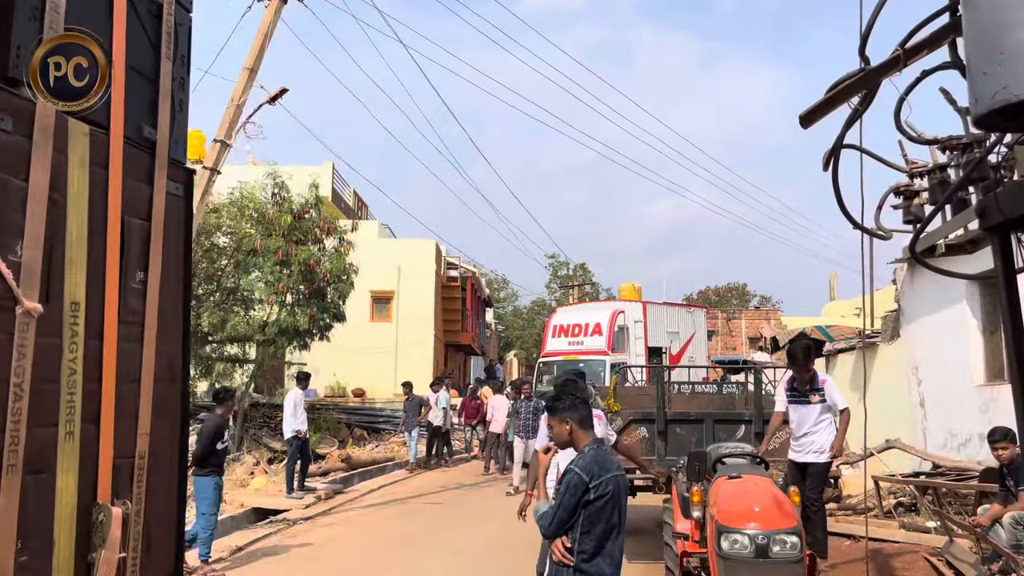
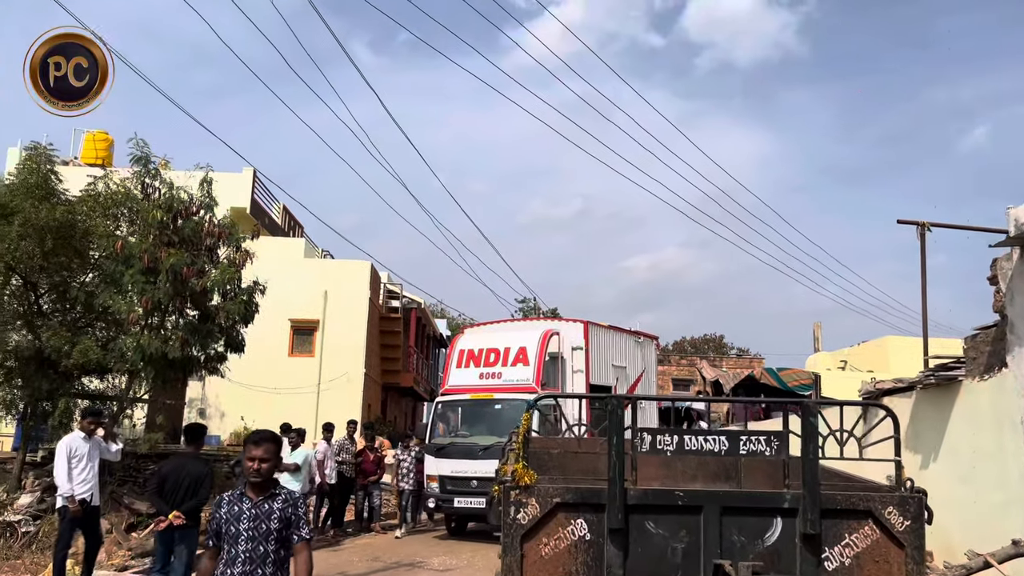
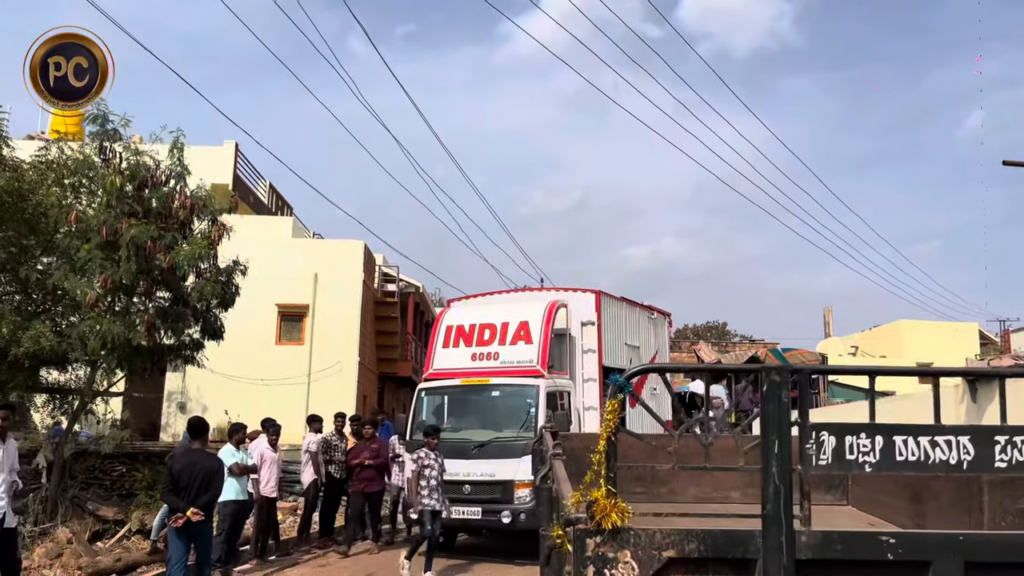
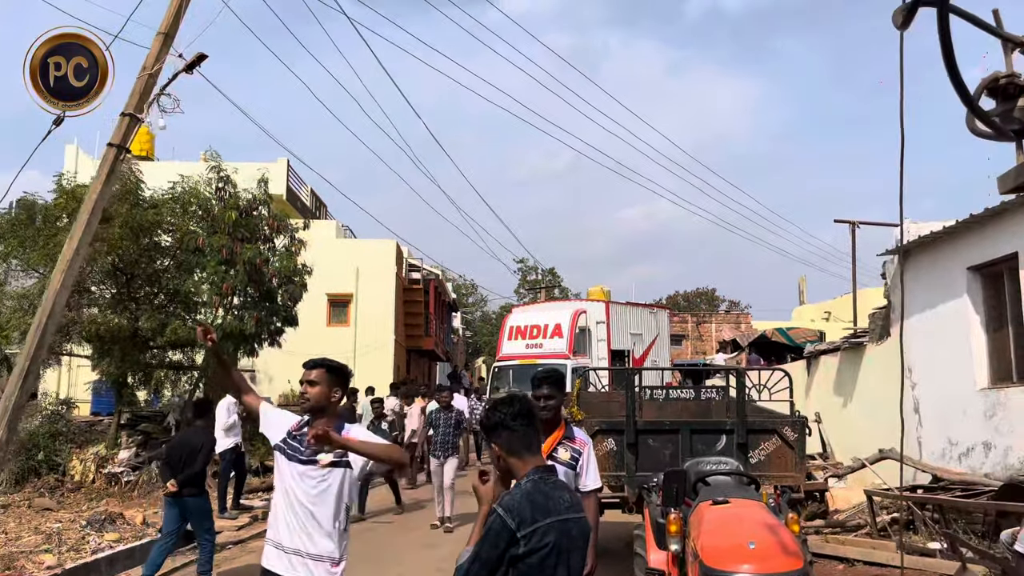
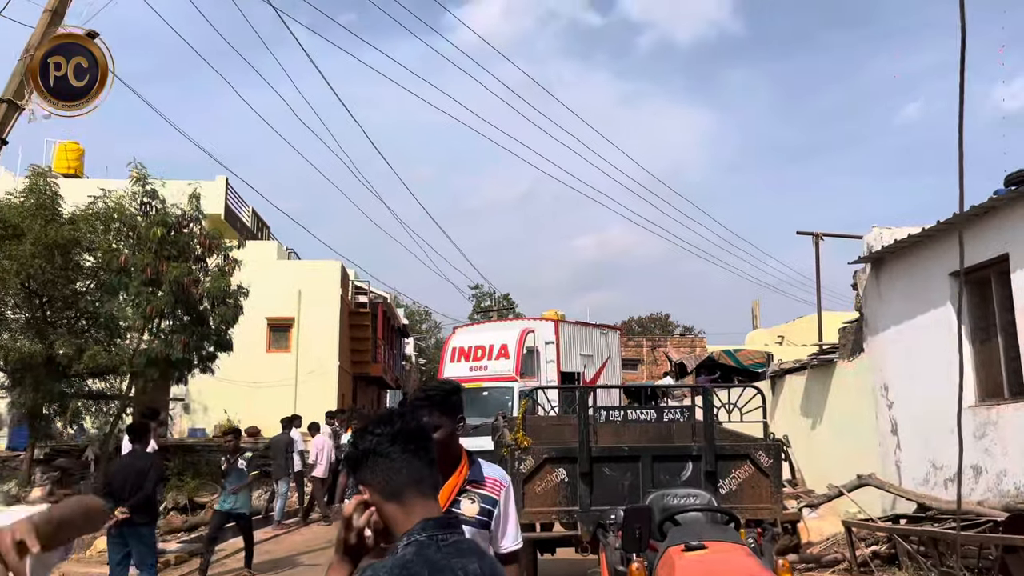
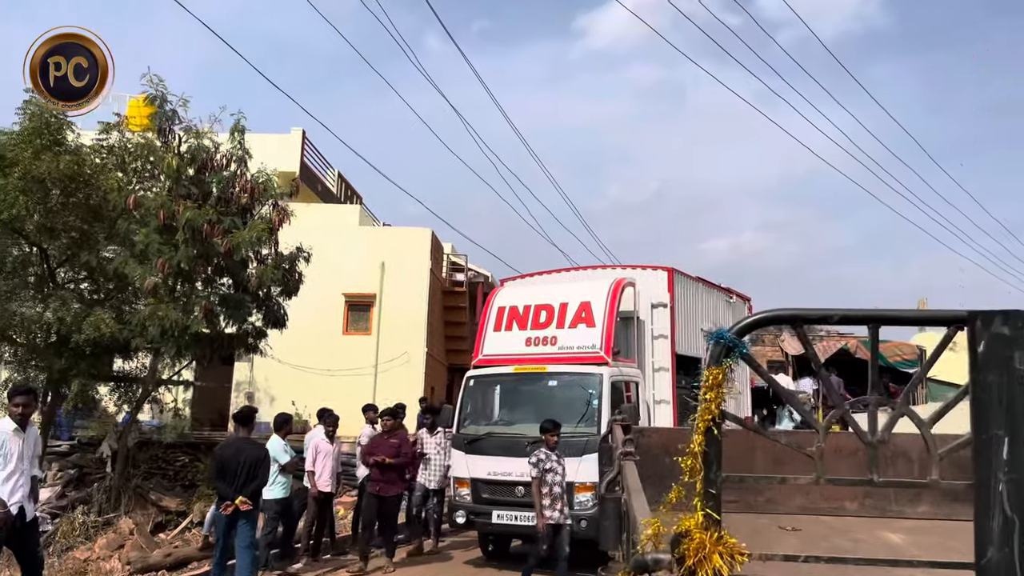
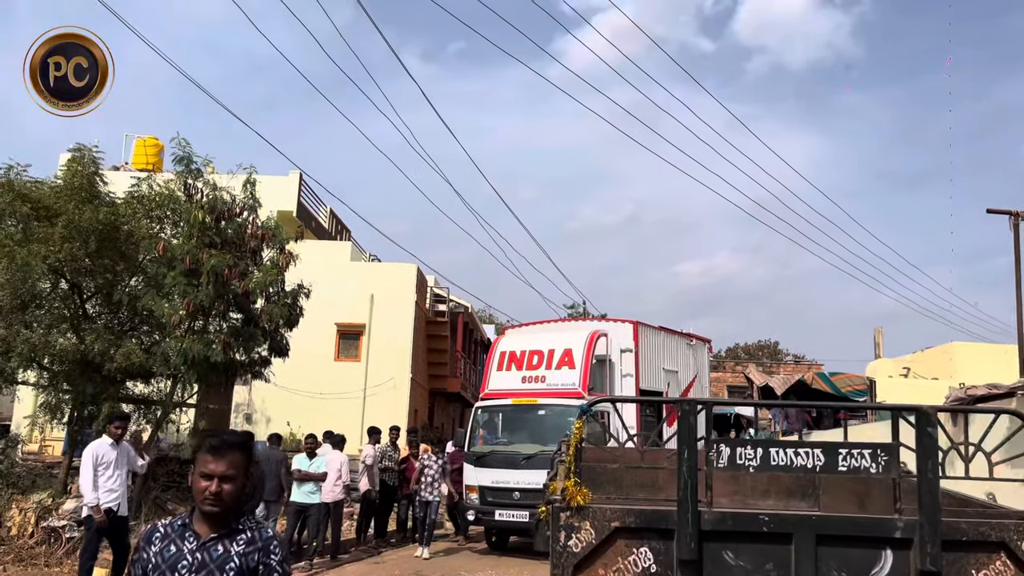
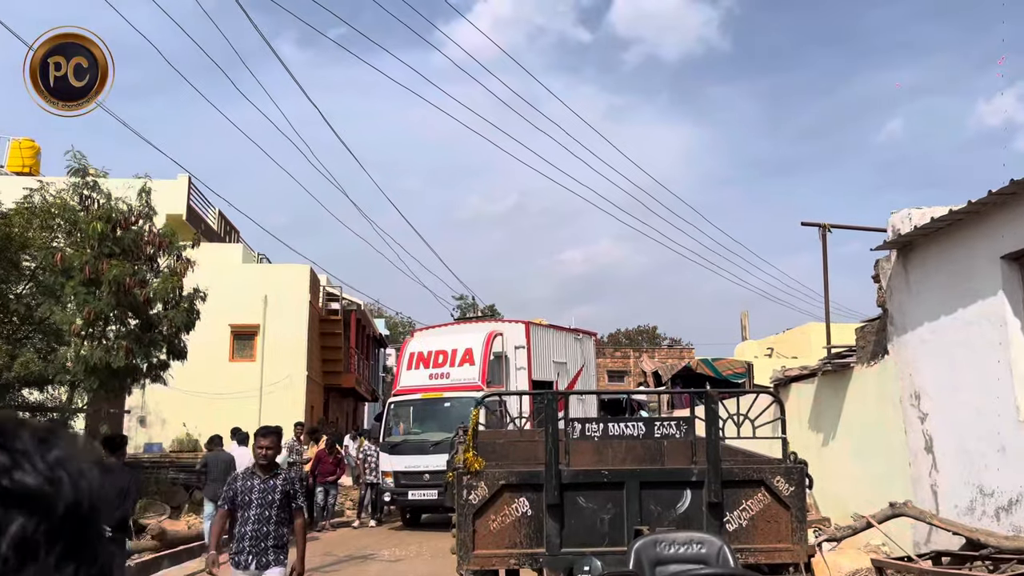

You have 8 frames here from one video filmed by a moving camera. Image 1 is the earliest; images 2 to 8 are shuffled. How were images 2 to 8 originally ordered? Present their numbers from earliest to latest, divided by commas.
4, 5, 8, 2, 7, 3, 6
